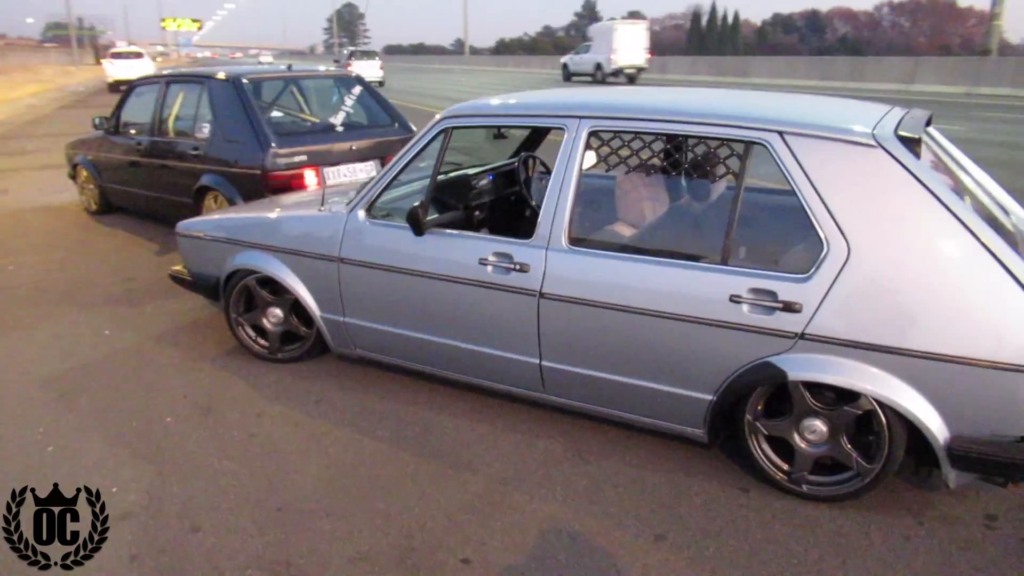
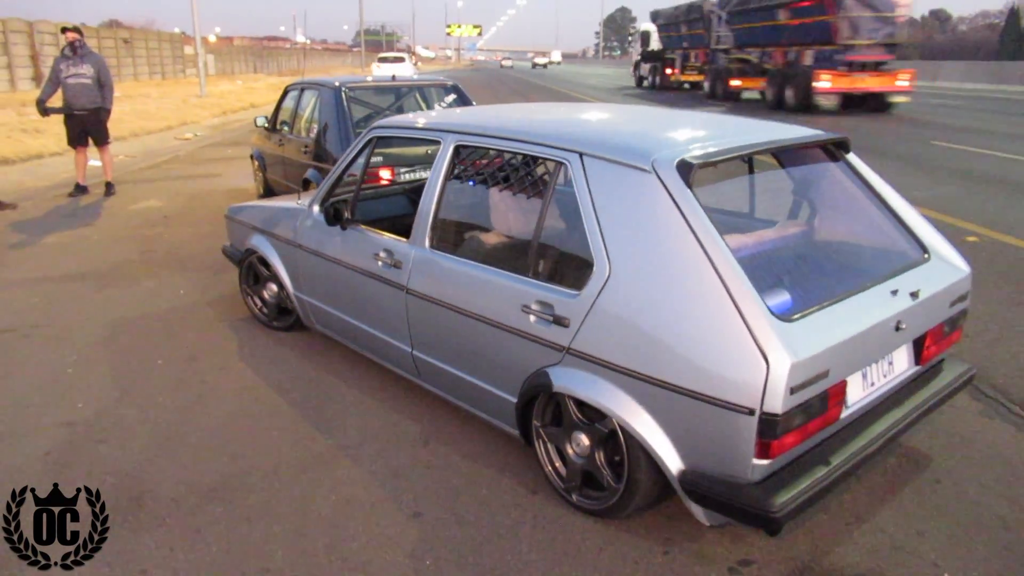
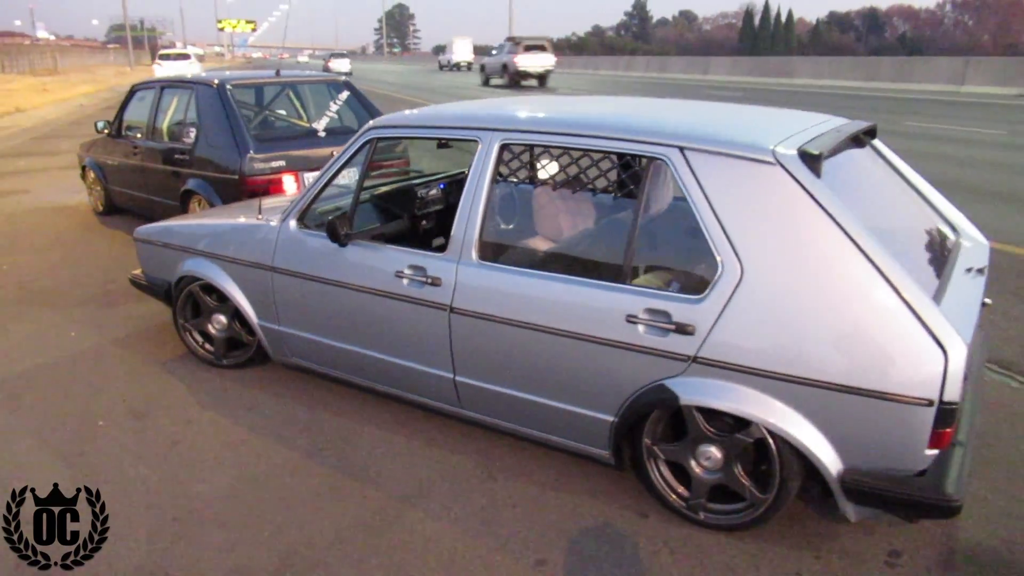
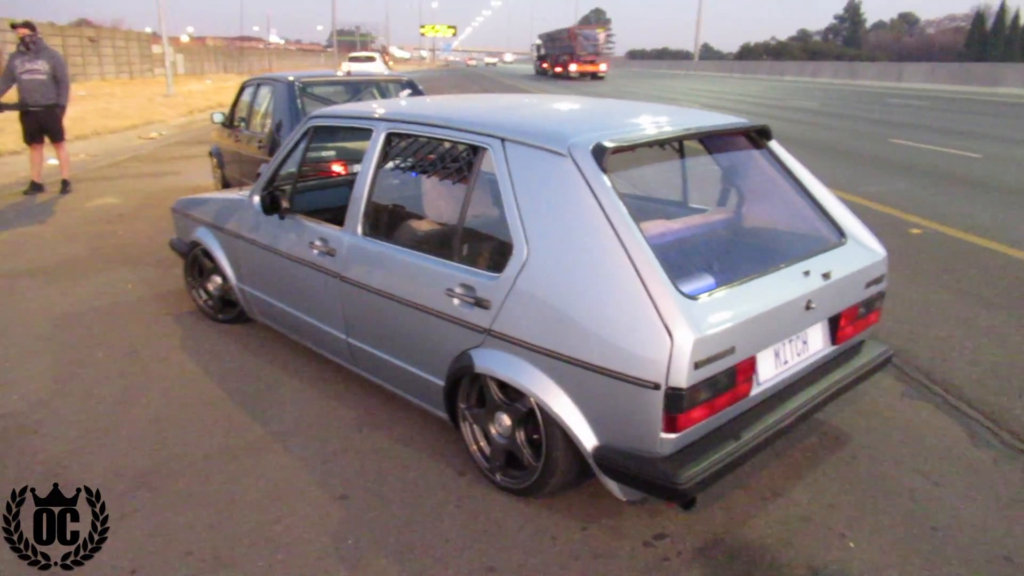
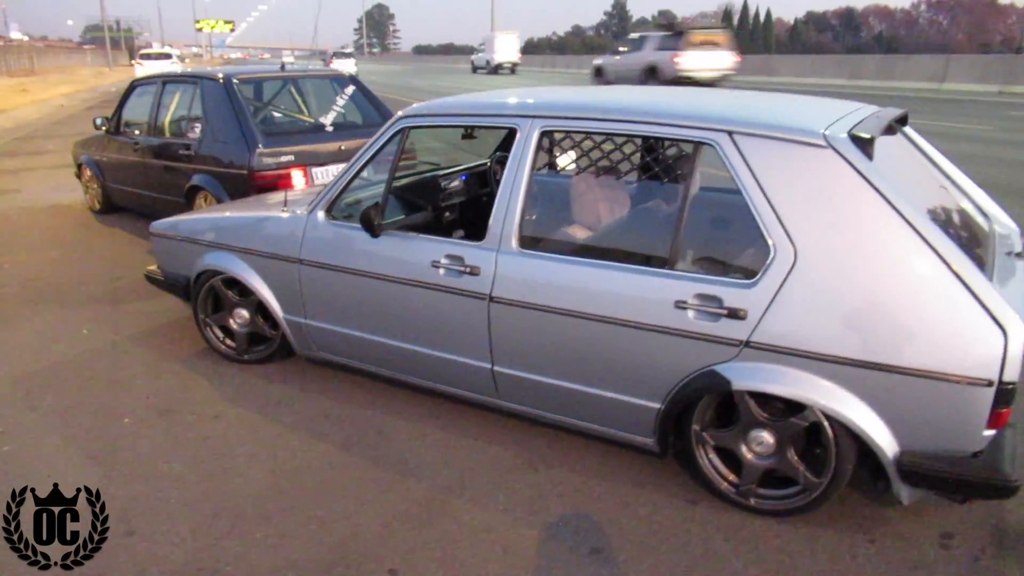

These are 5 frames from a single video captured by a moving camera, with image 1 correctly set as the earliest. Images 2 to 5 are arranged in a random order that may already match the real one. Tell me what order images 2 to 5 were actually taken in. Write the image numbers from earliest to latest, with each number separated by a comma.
5, 3, 2, 4
